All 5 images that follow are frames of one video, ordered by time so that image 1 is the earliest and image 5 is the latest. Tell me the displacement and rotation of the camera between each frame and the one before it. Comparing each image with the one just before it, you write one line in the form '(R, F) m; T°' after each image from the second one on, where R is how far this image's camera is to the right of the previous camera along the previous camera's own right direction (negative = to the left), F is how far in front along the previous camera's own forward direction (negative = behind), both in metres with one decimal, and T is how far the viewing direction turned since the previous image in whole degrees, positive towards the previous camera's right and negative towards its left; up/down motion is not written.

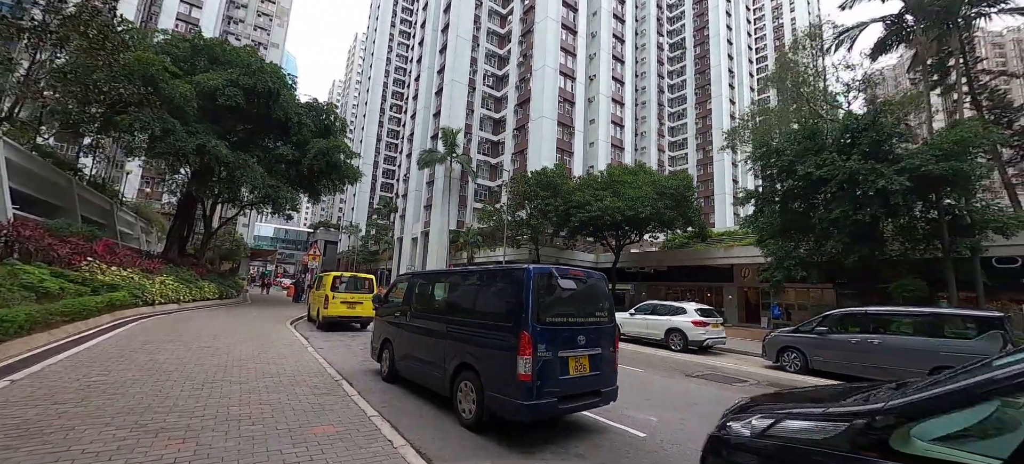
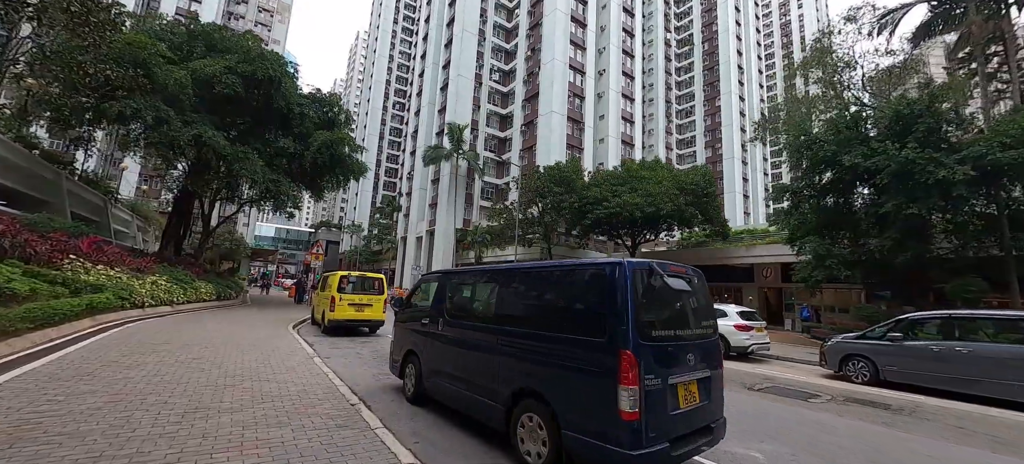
(-0.7, +1.2) m; 0°
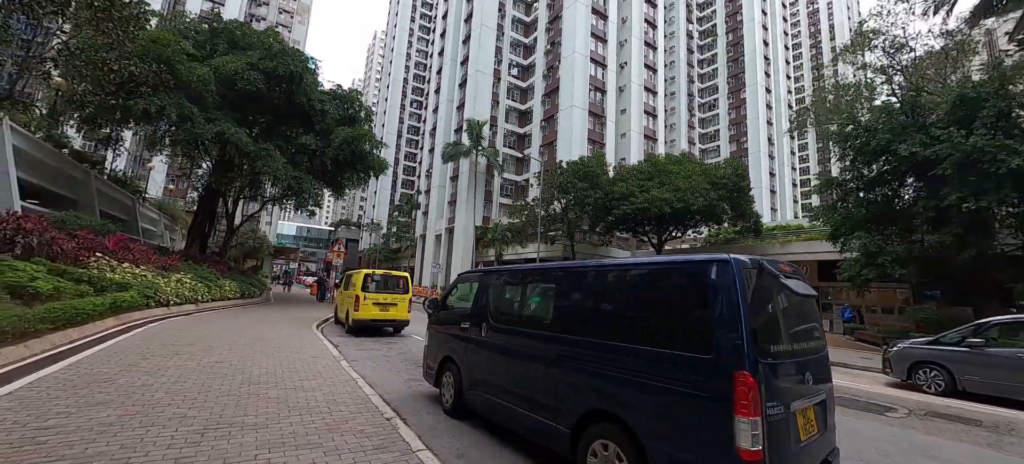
(-0.4, +0.6) m; -2°
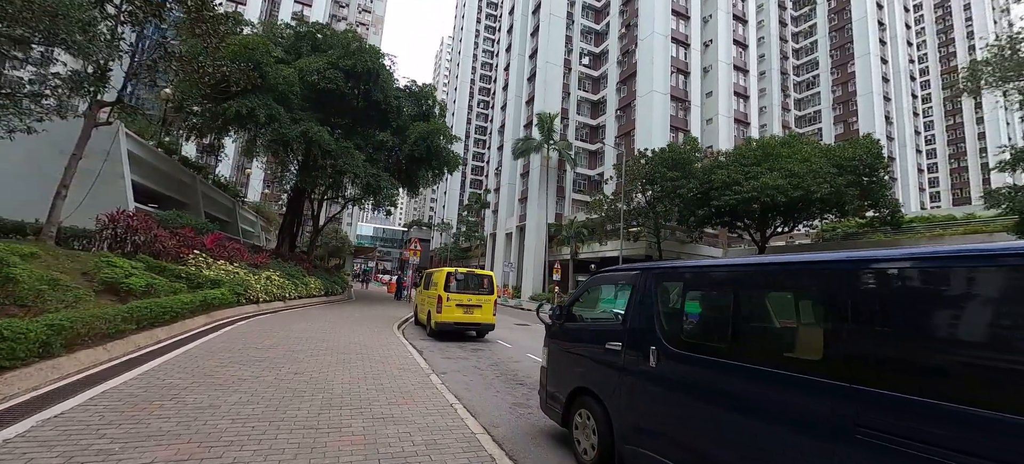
(-0.9, +1.5) m; -9°
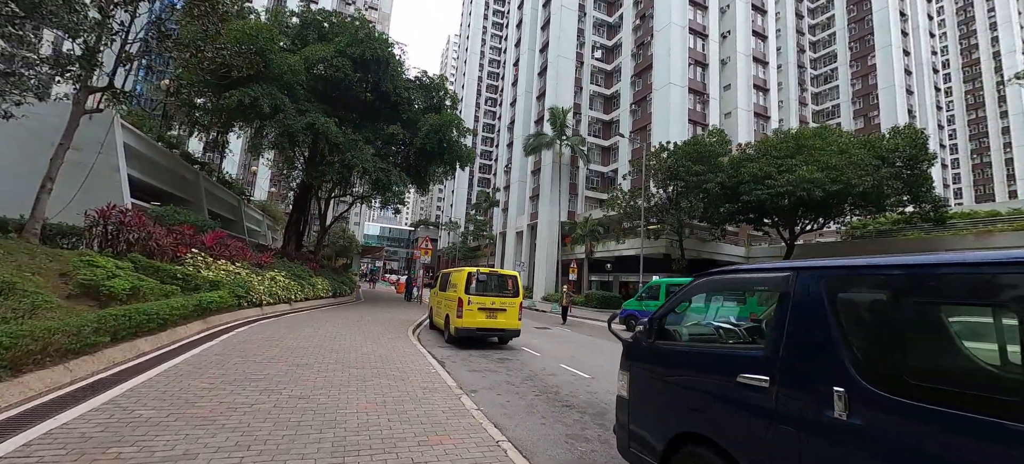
(-0.5, +1.0) m; -1°
